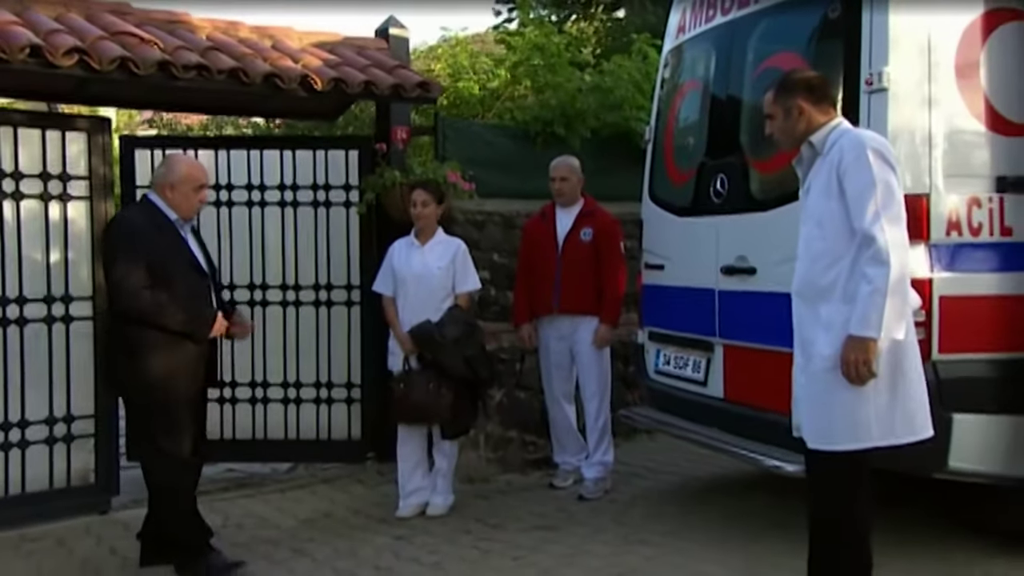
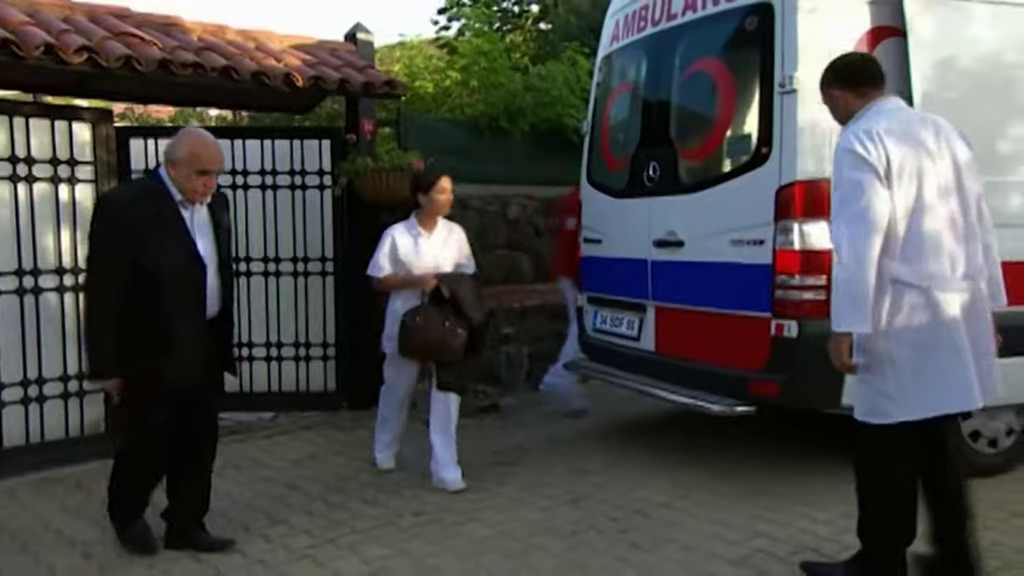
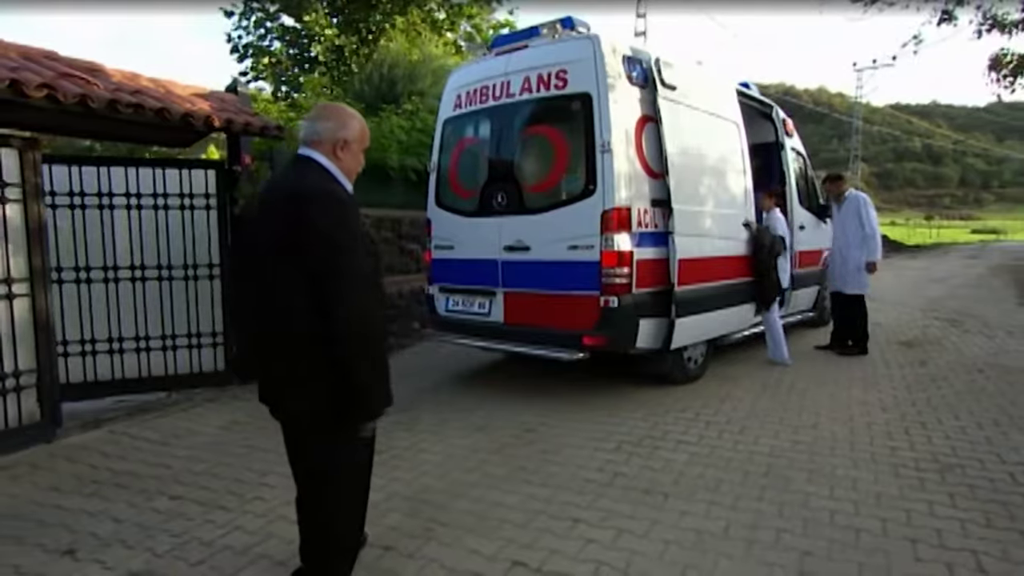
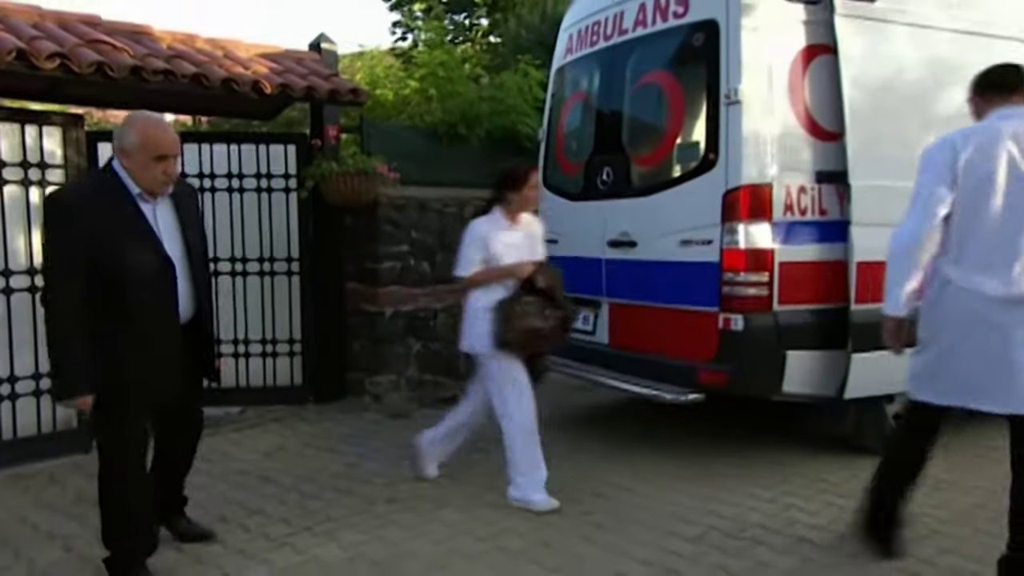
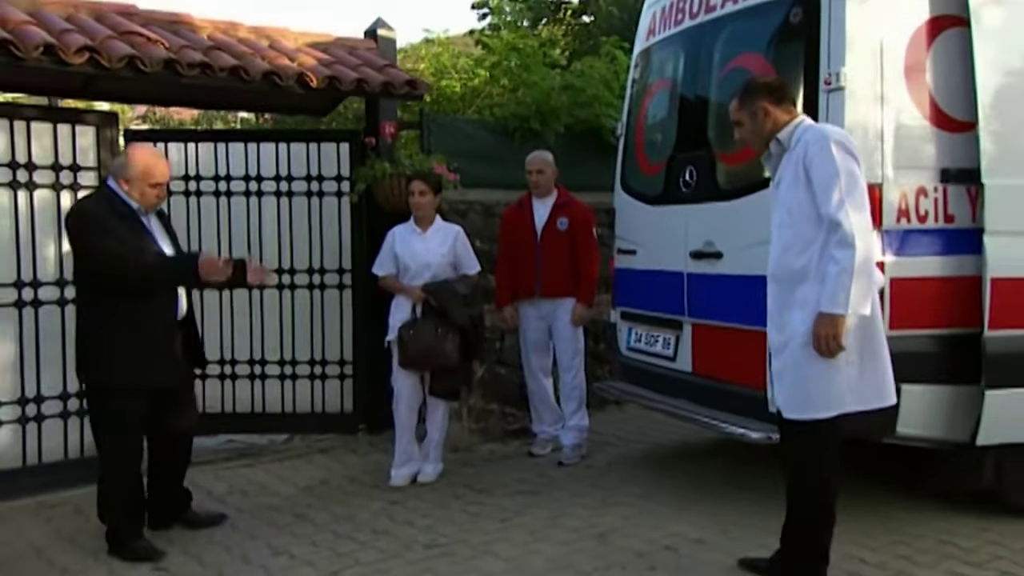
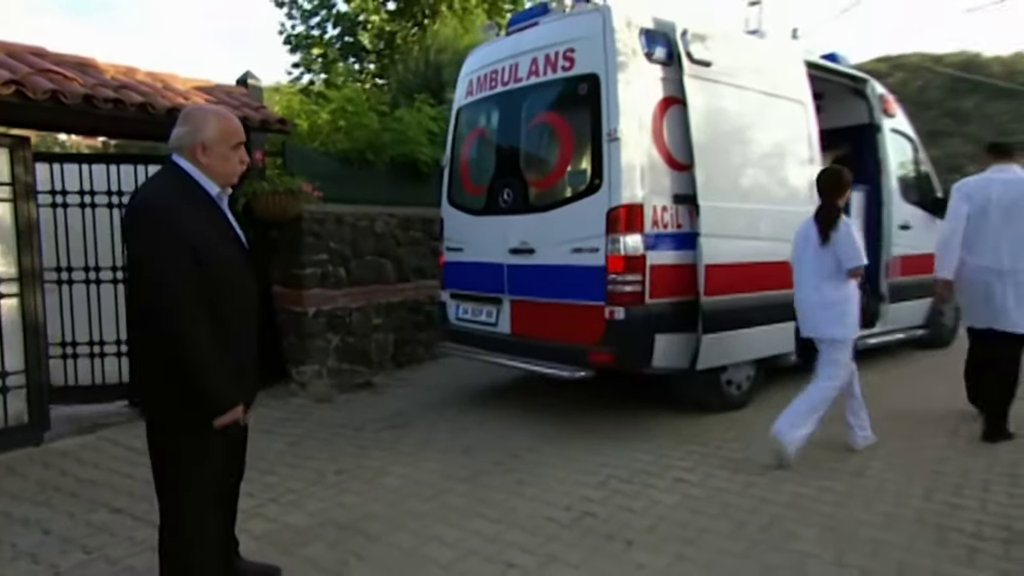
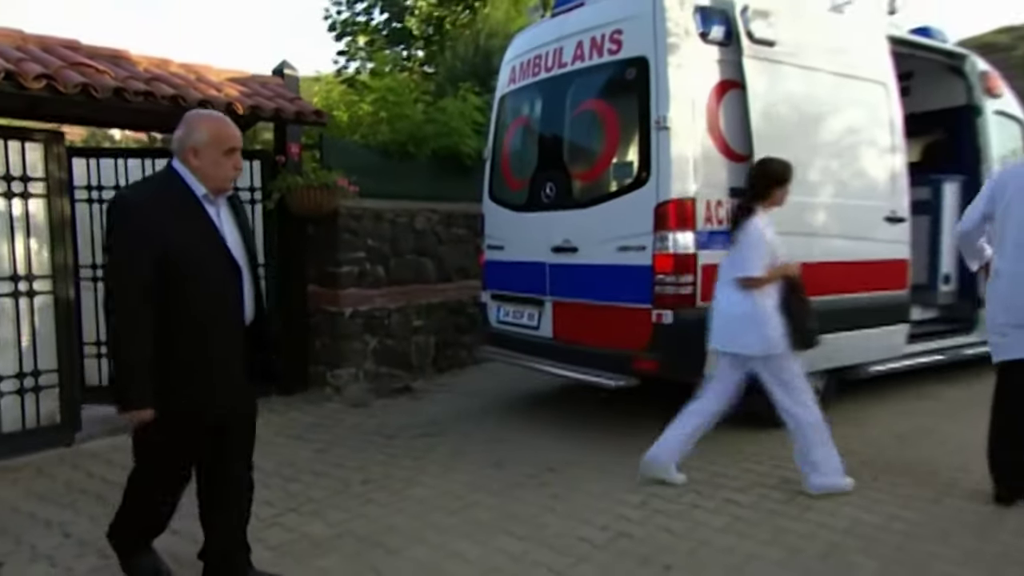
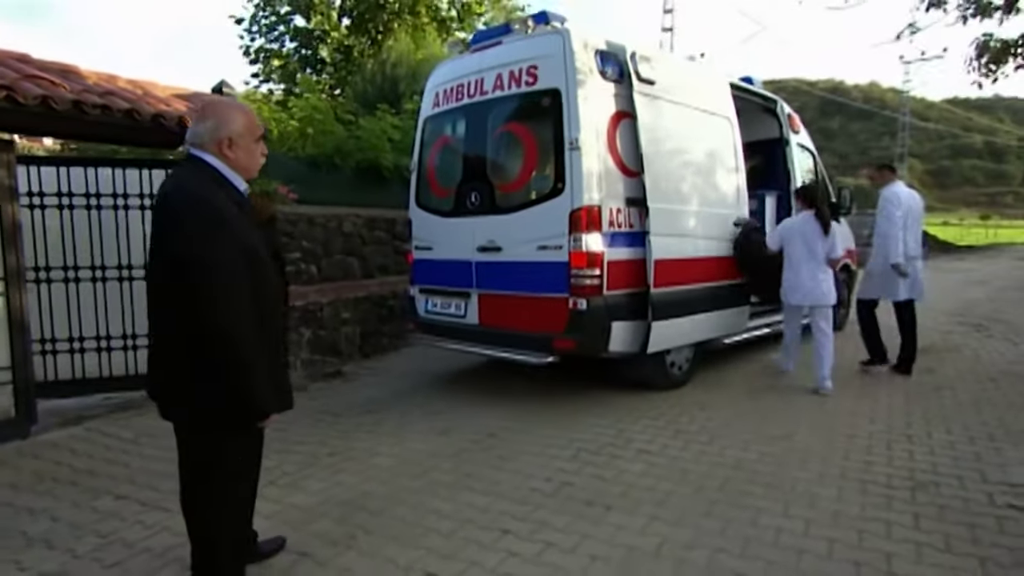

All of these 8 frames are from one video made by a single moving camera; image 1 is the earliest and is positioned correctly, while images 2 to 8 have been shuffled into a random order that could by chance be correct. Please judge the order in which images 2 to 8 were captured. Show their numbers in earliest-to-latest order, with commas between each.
5, 2, 4, 7, 6, 8, 3
